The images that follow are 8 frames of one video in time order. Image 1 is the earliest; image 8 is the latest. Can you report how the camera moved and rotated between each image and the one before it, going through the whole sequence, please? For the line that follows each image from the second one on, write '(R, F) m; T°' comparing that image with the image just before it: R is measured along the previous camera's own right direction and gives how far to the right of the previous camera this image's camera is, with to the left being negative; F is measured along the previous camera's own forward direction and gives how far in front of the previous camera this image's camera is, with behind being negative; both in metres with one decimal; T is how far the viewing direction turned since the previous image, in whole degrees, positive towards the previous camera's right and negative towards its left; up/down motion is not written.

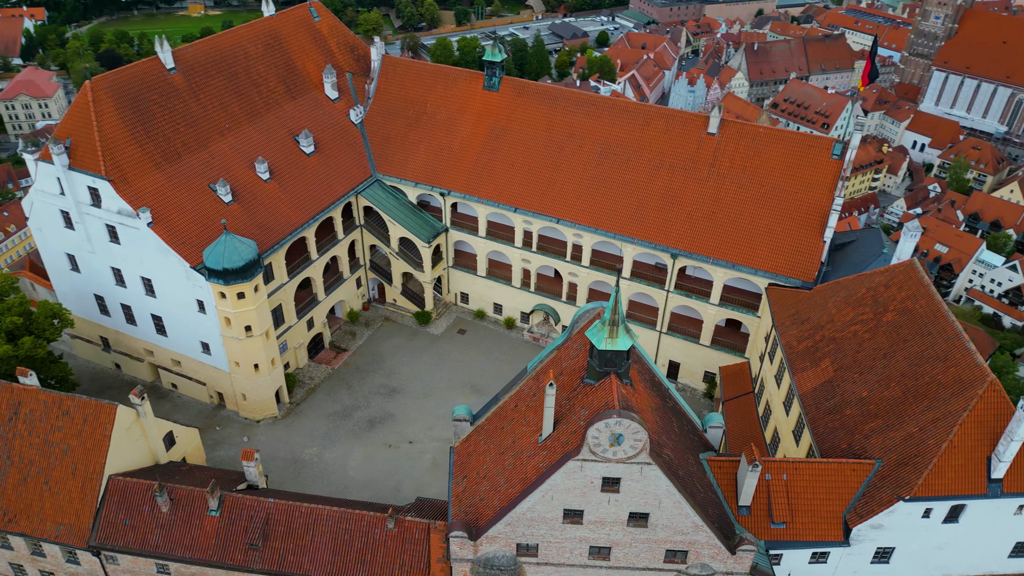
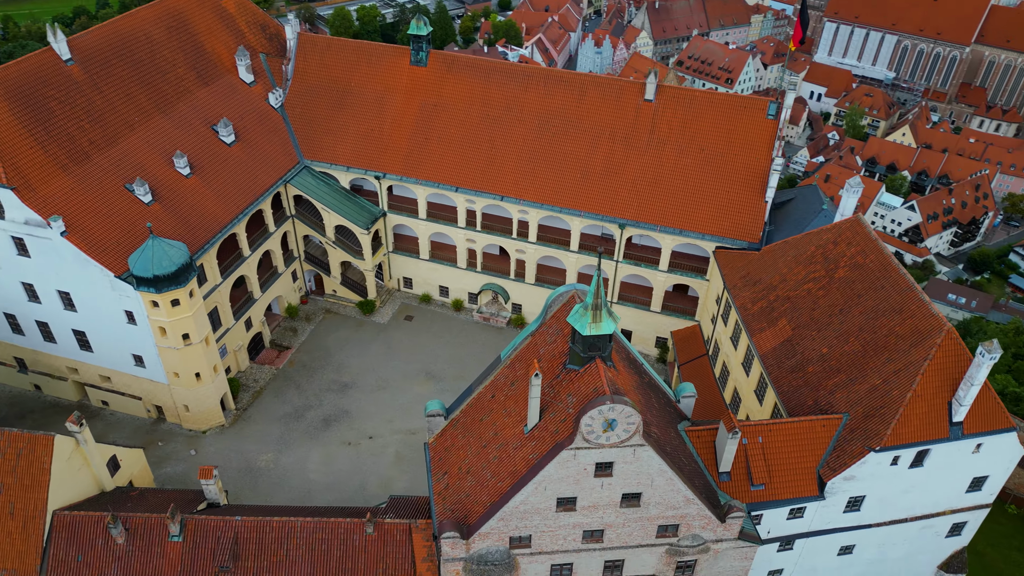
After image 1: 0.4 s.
(-1.9, +1.1) m; +6°
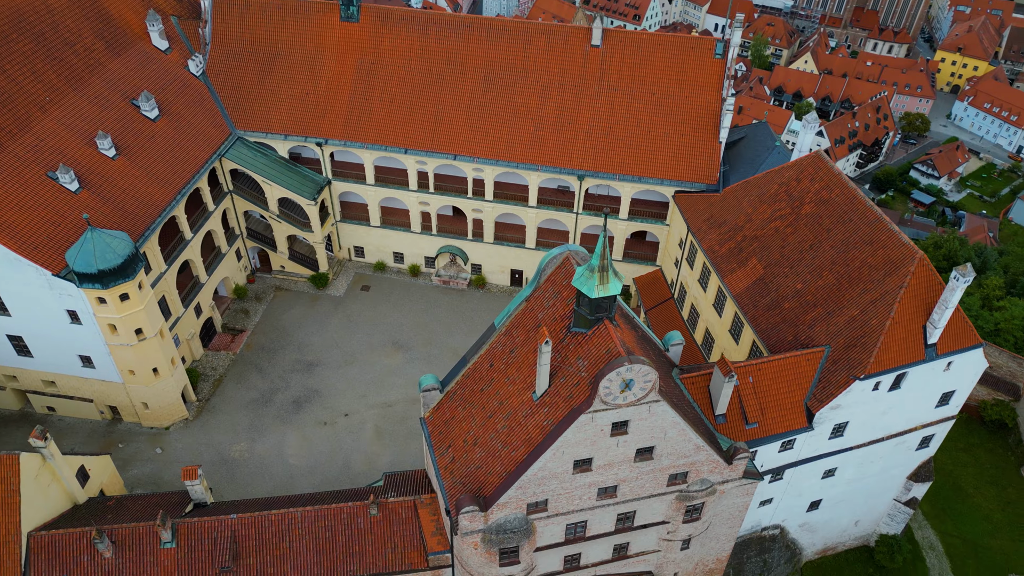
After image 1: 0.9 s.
(-2.8, +0.9) m; +6°
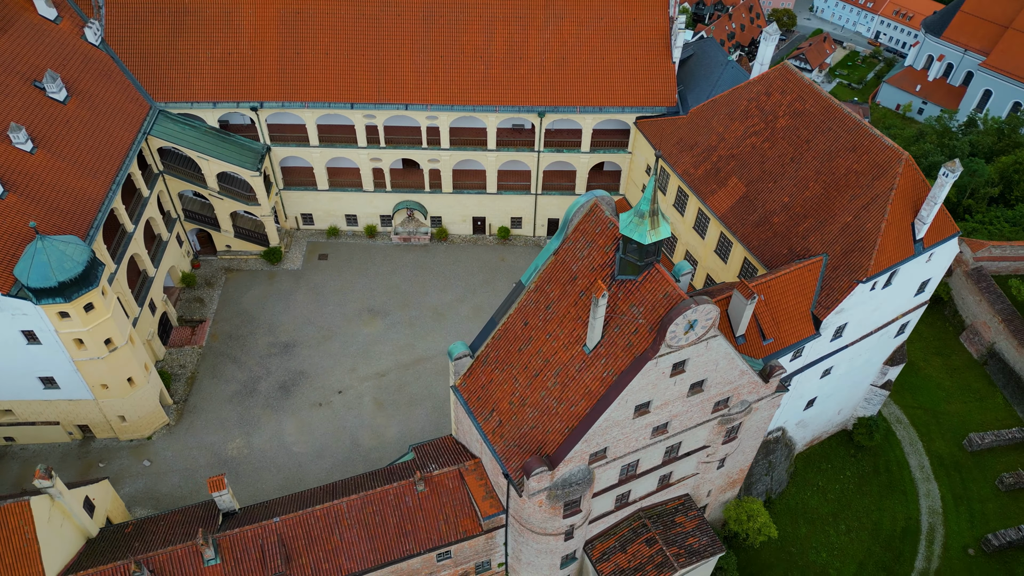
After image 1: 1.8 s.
(-5.1, +1.3) m; +8°
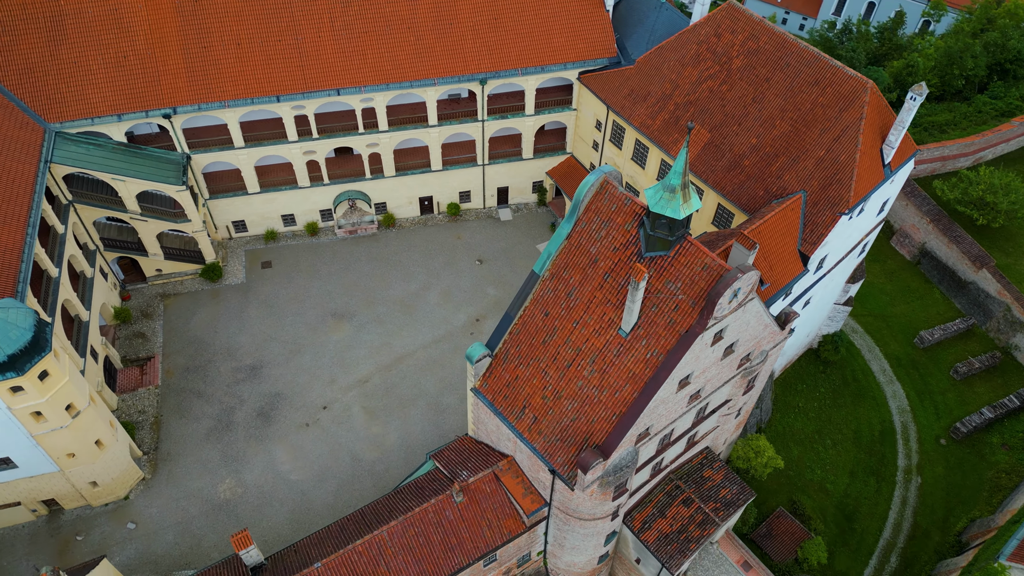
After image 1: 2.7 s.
(-4.3, +1.8) m; +8°
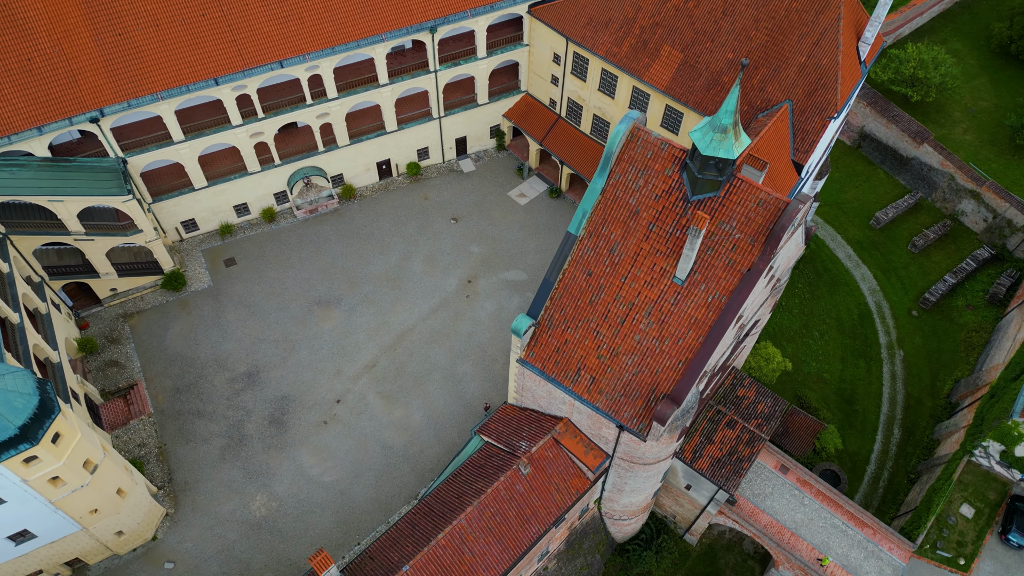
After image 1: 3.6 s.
(-4.7, +1.4) m; +7°
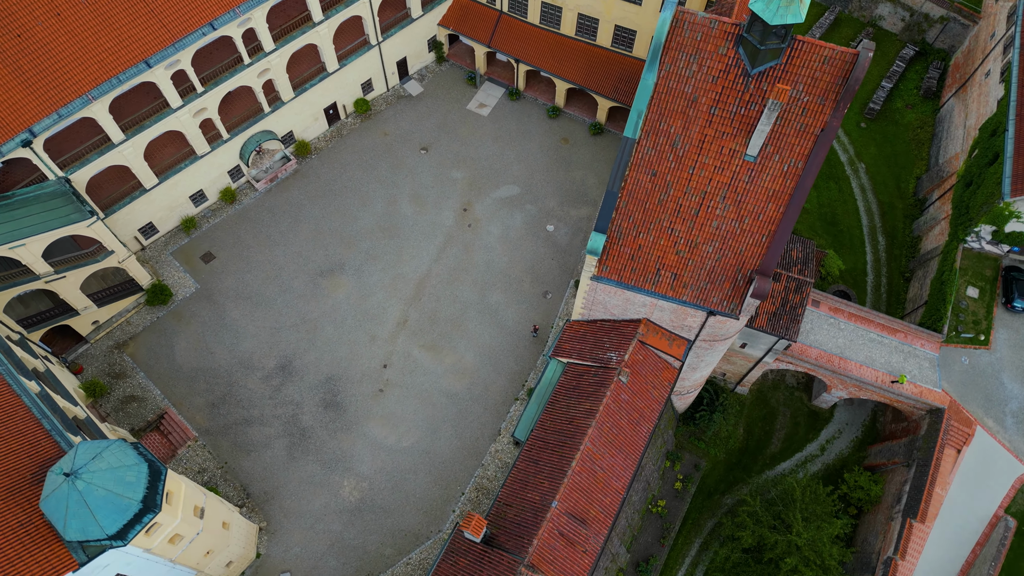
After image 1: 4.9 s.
(-6.6, +1.5) m; +8°
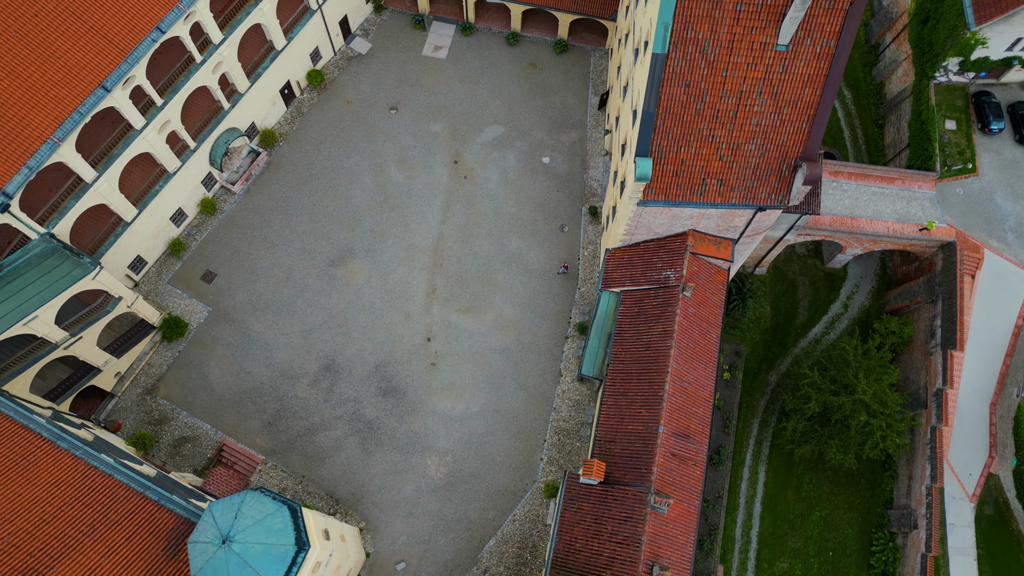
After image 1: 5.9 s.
(-4.9, +0.8) m; +5°
